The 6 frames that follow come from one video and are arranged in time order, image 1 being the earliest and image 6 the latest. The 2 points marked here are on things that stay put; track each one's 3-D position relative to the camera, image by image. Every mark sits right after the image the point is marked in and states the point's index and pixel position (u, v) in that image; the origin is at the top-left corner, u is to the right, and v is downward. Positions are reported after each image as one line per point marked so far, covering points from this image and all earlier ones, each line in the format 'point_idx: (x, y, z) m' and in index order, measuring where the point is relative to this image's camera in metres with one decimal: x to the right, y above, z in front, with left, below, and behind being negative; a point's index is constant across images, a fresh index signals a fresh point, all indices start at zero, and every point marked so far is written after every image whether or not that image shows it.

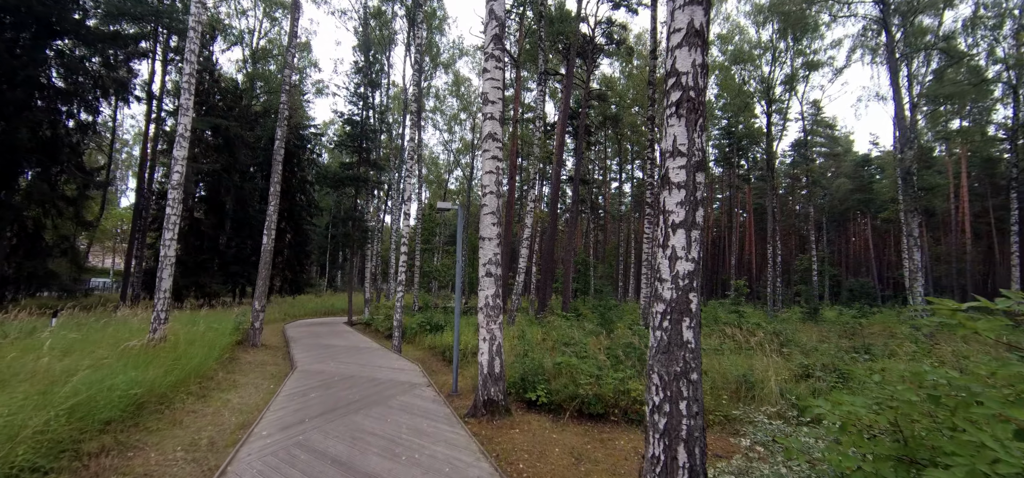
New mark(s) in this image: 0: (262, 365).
0: (-5.1, -2.6, +8.6) m
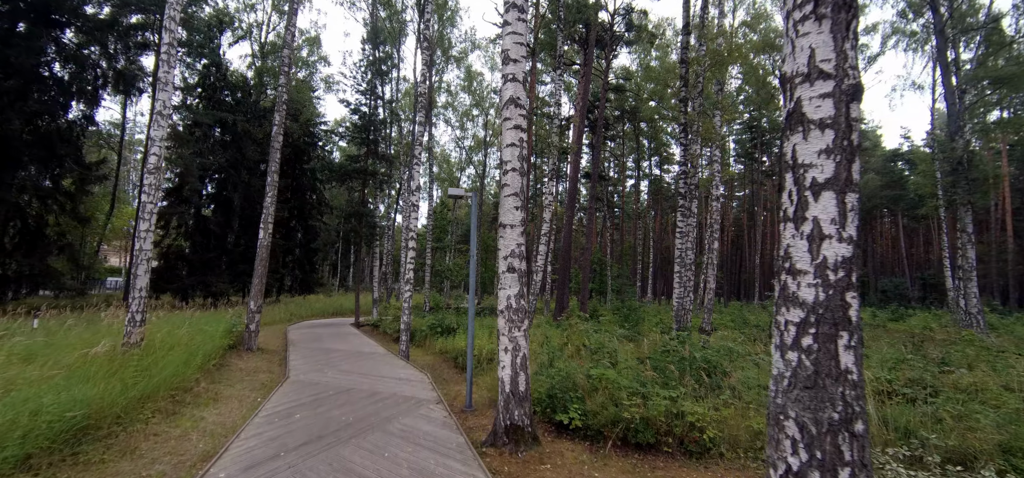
0: (-4.7, -2.5, +7.7) m
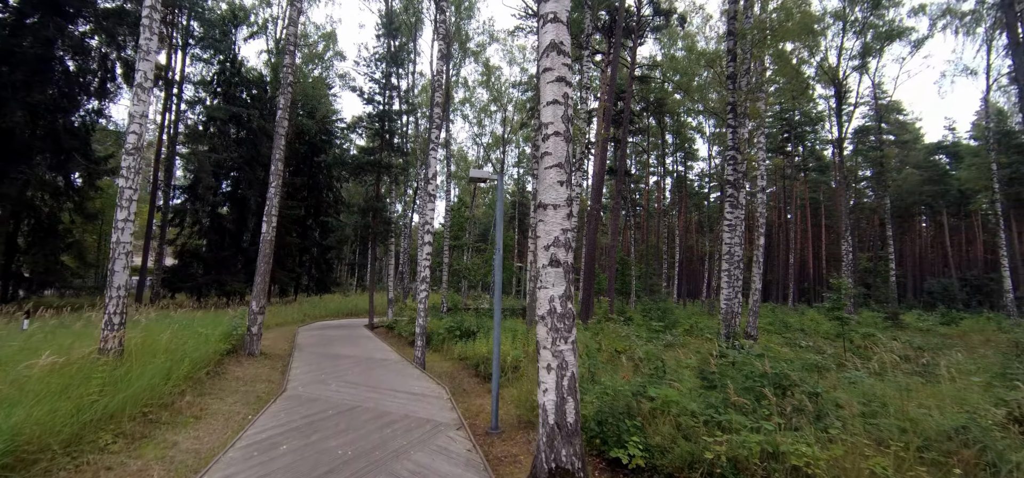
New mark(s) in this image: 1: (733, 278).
0: (-4.2, -2.3, +6.8) m
1: (+5.2, -0.9, +9.8) m
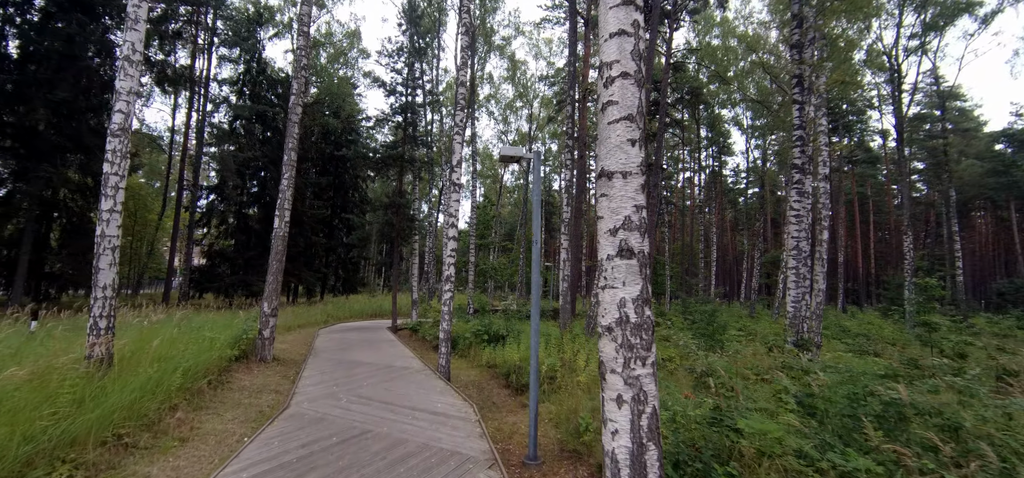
0: (-3.7, -2.3, +6.1) m
1: (+5.9, -0.8, +8.5) m
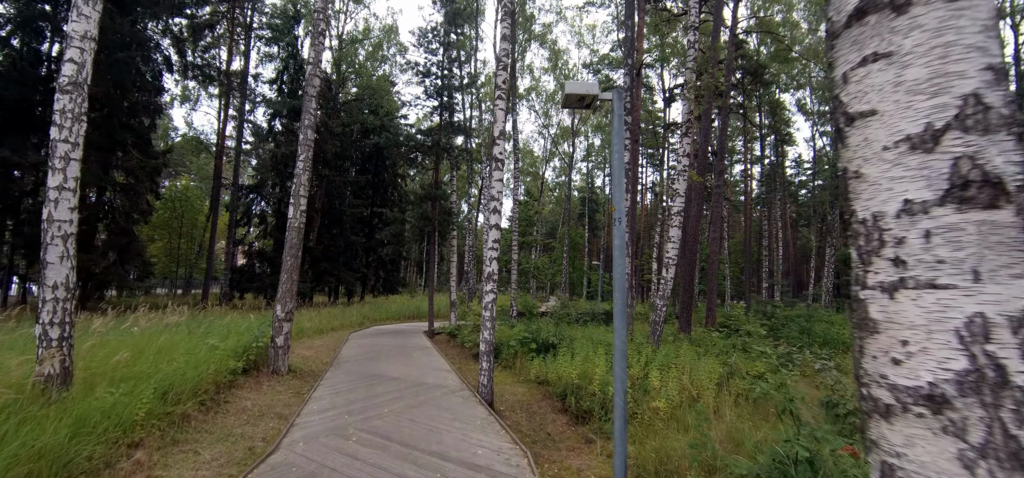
0: (-3.0, -2.1, +4.9) m
1: (+6.8, -0.5, +6.4) m
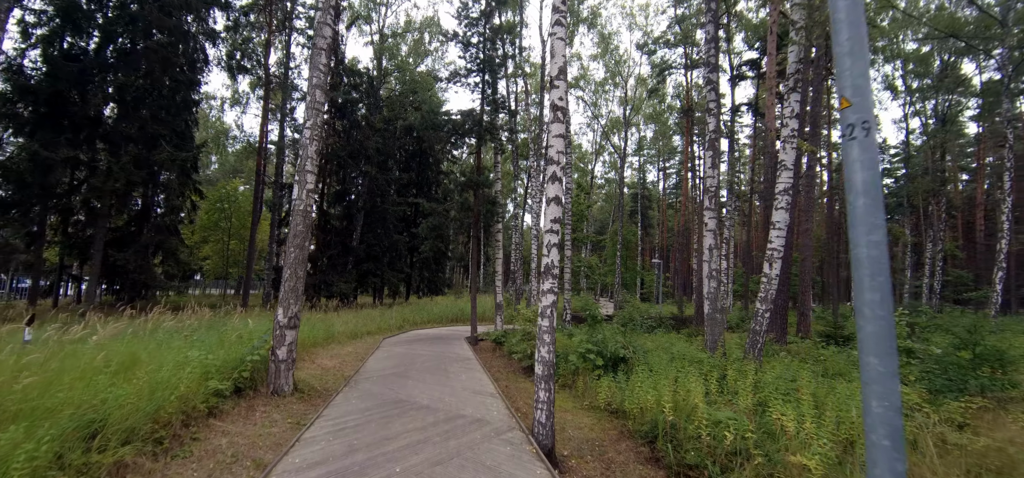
0: (-2.4, -1.9, +3.5) m
1: (+7.5, -0.2, +4.0) m
